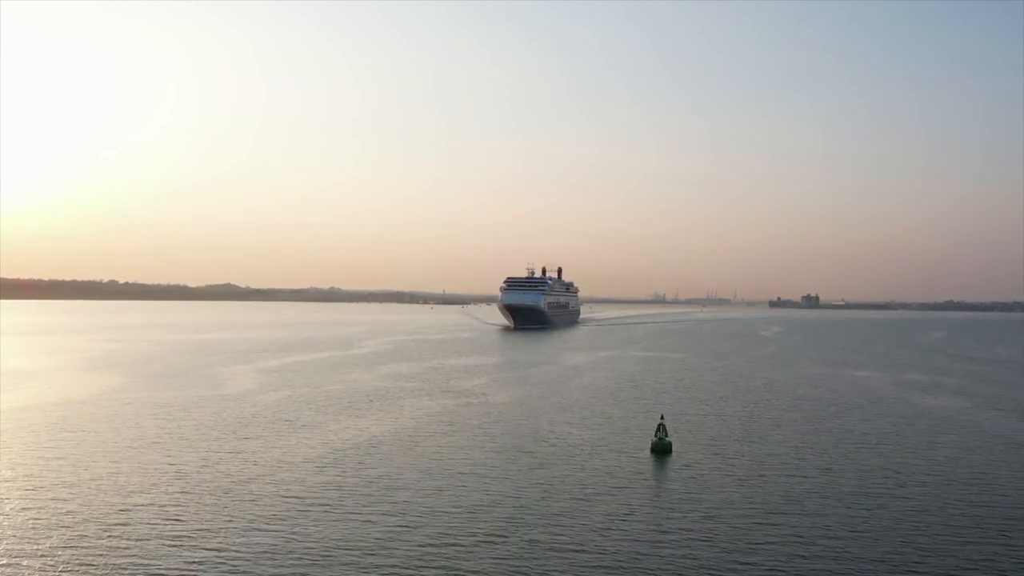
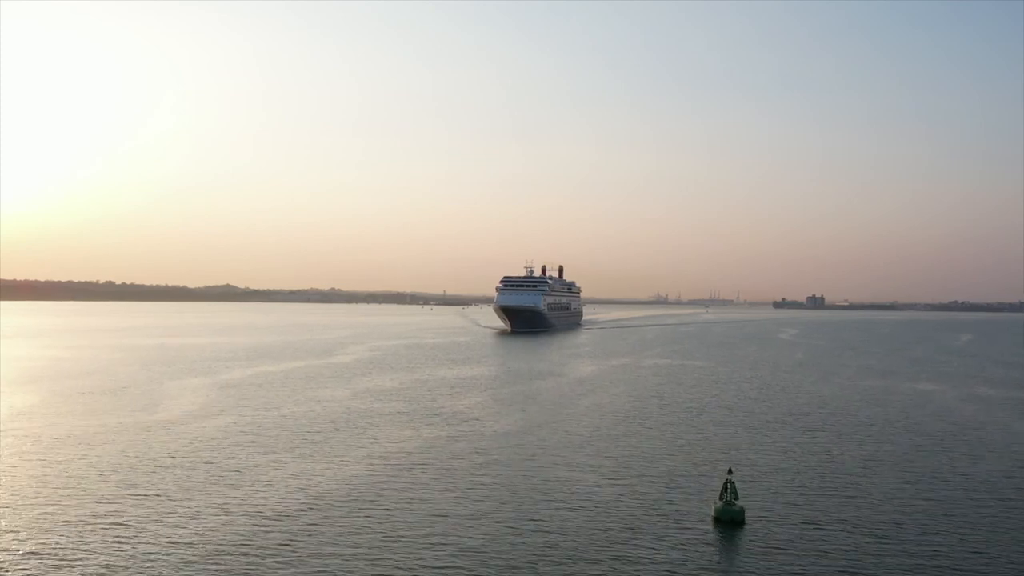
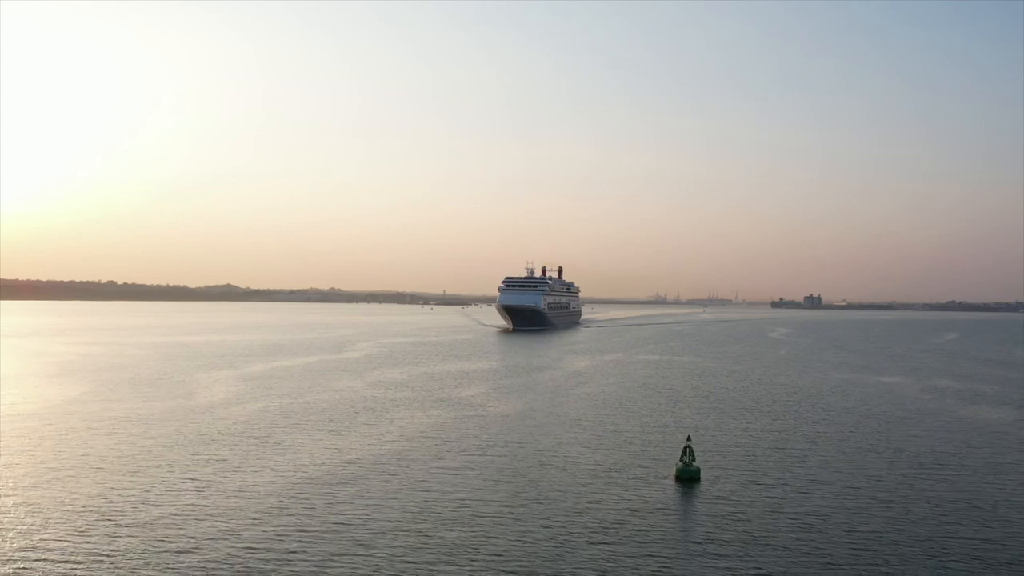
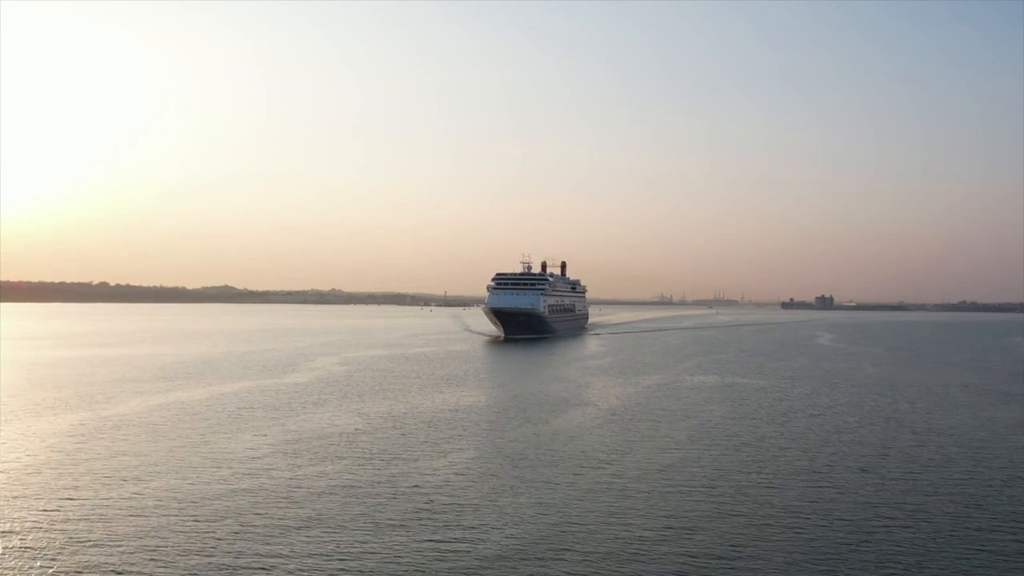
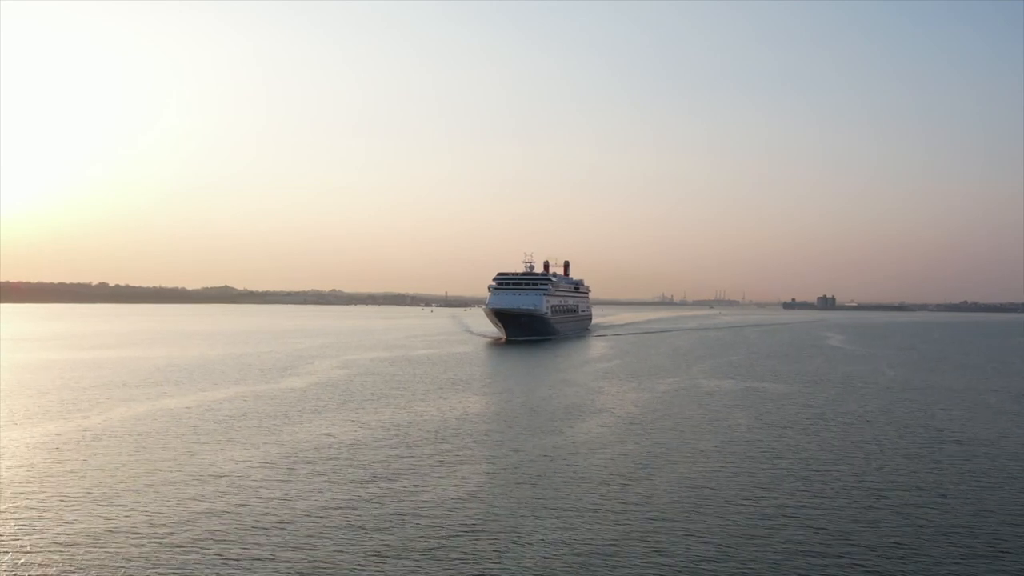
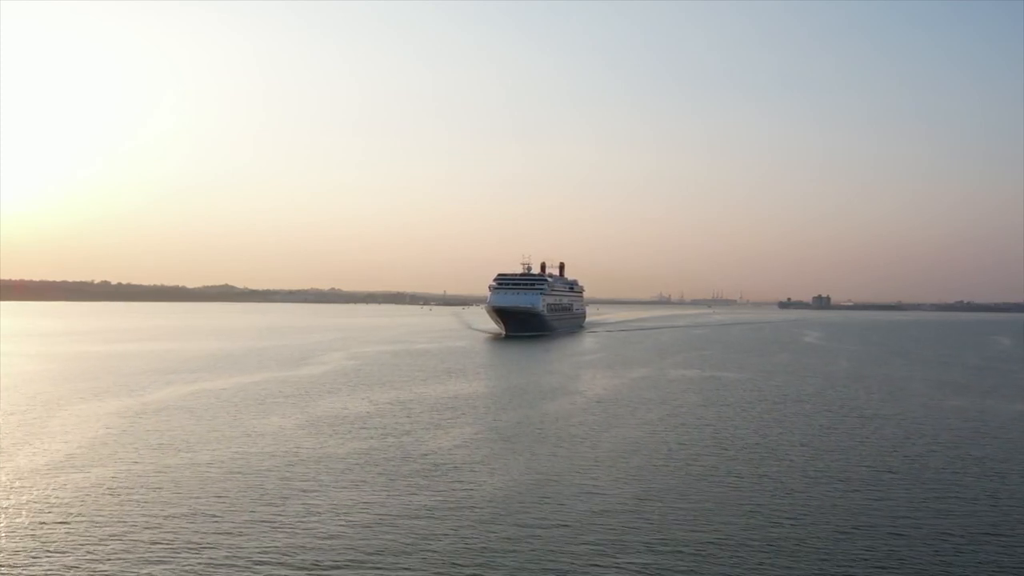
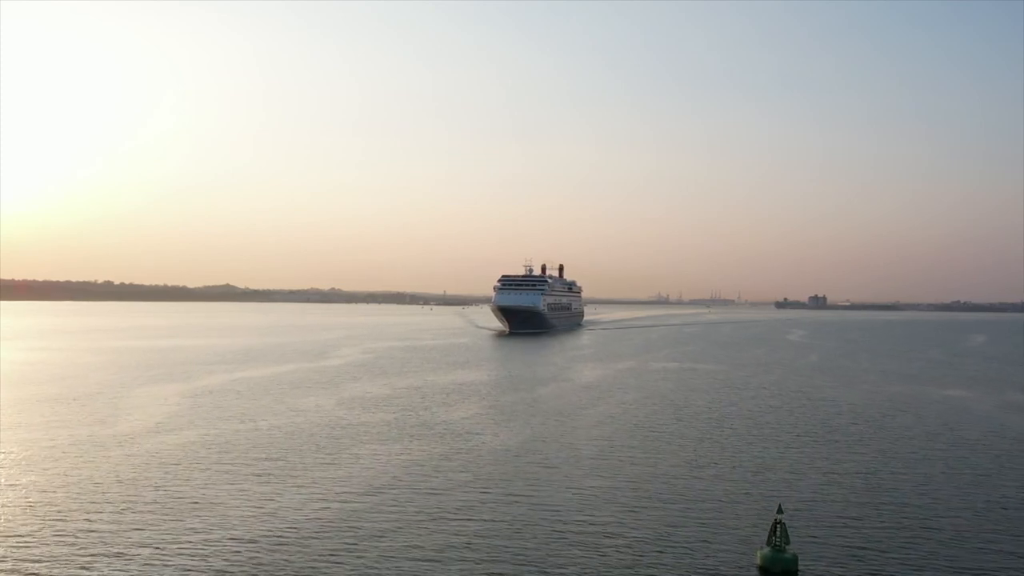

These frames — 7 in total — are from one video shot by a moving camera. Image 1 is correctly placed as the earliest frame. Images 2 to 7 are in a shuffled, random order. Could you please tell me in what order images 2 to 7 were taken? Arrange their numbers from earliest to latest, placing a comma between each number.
3, 2, 7, 6, 4, 5
